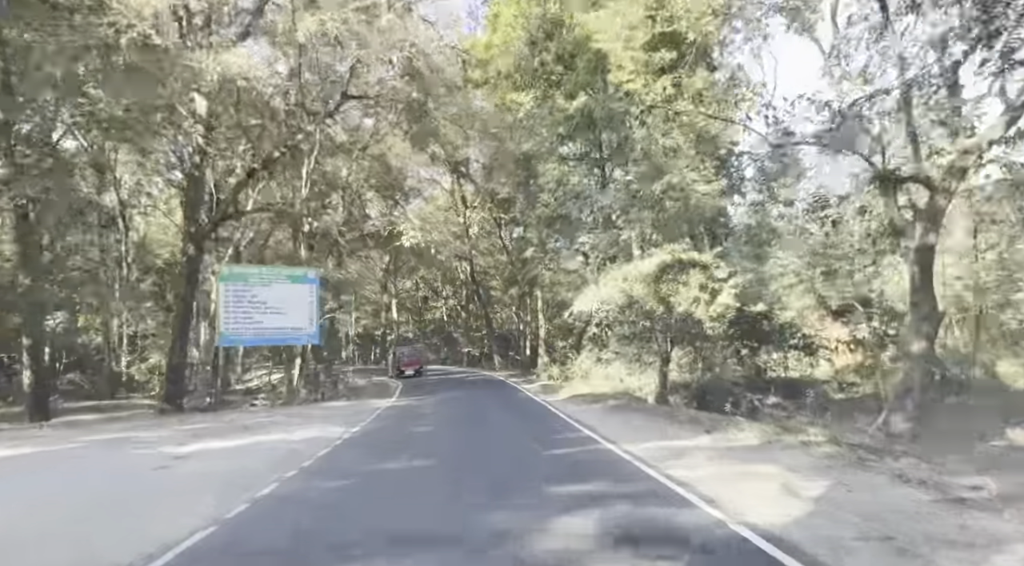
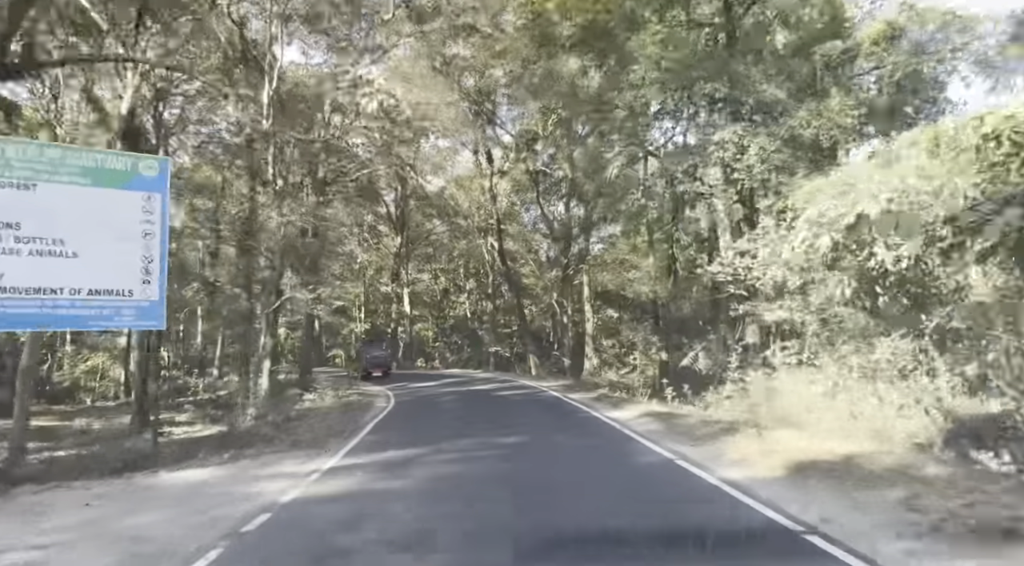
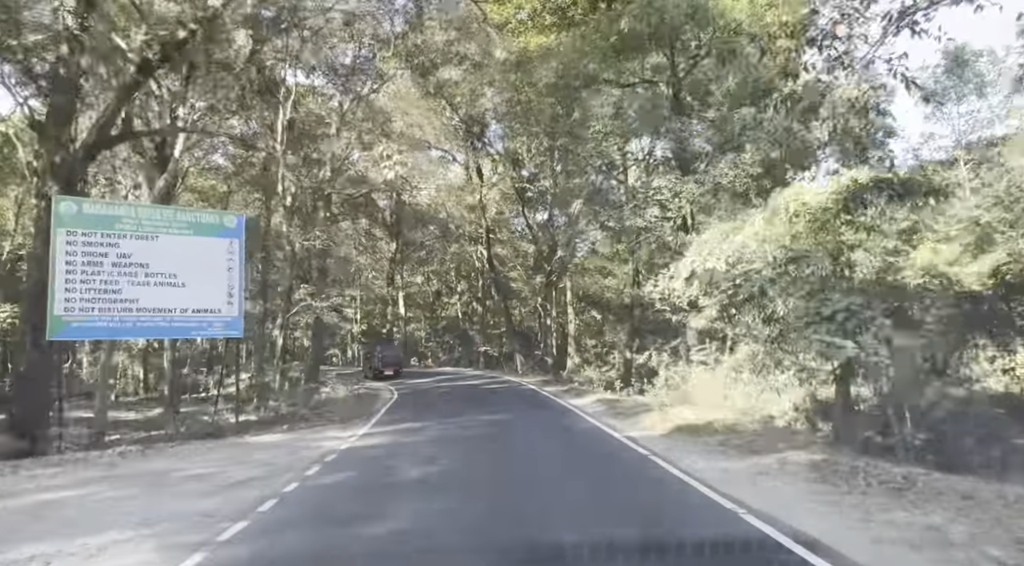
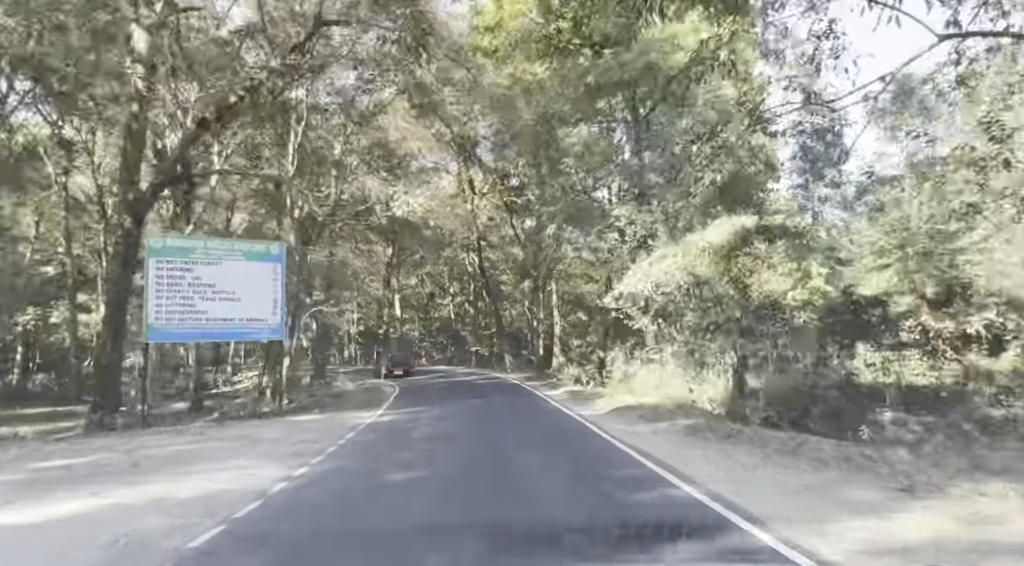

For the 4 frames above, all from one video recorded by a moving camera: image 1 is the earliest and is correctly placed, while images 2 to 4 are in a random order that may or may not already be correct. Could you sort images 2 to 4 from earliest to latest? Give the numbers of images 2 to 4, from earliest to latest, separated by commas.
4, 3, 2
